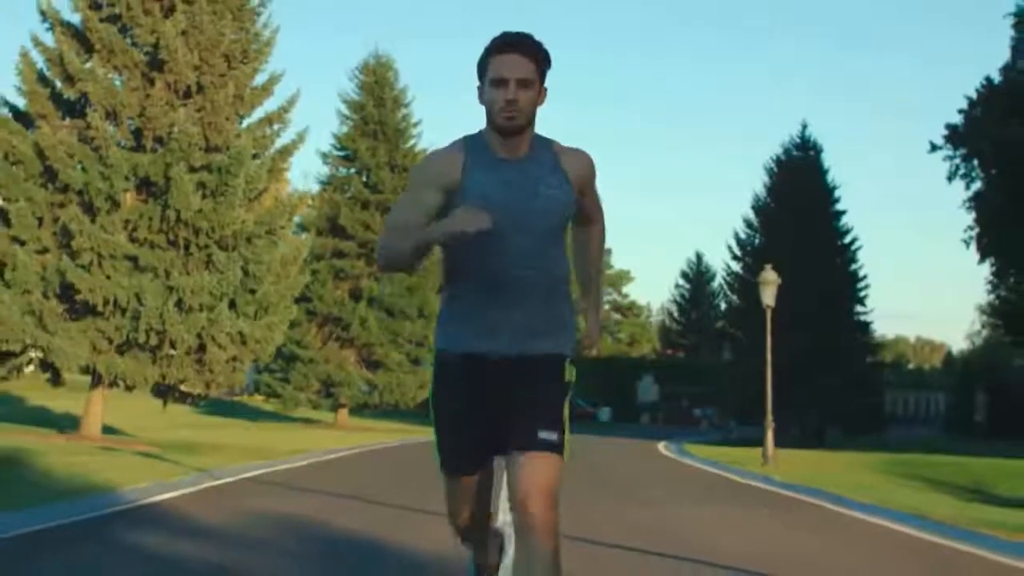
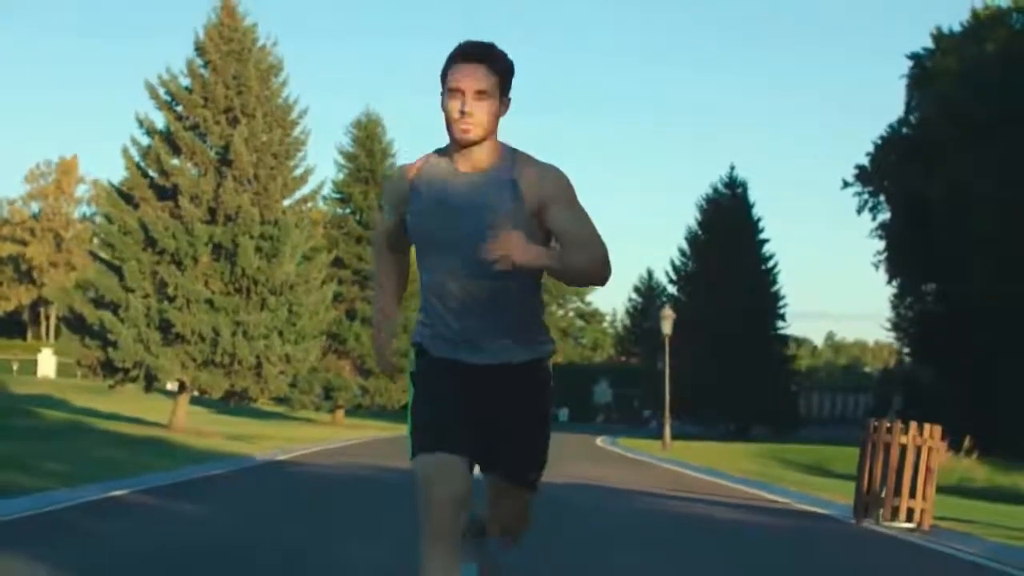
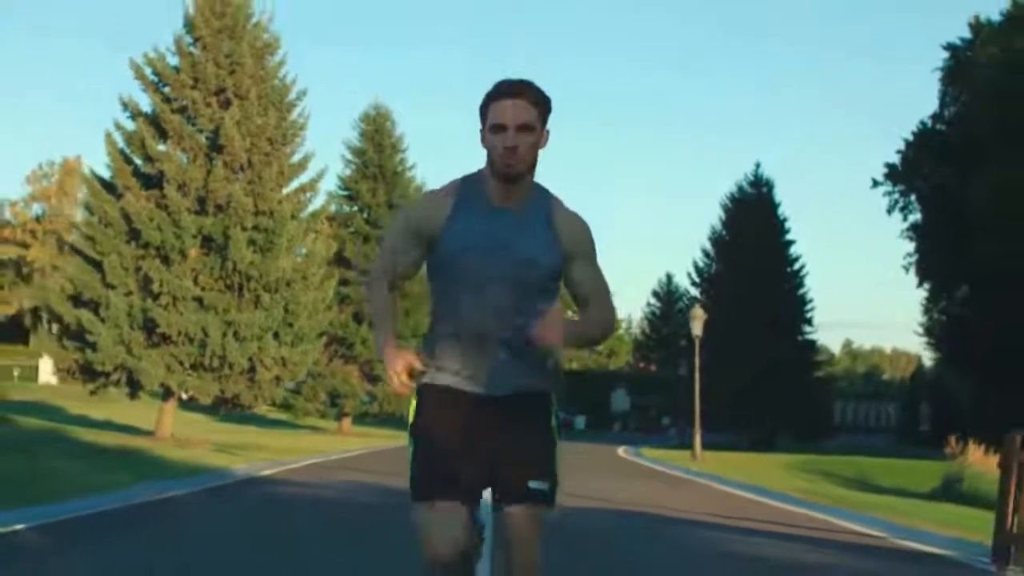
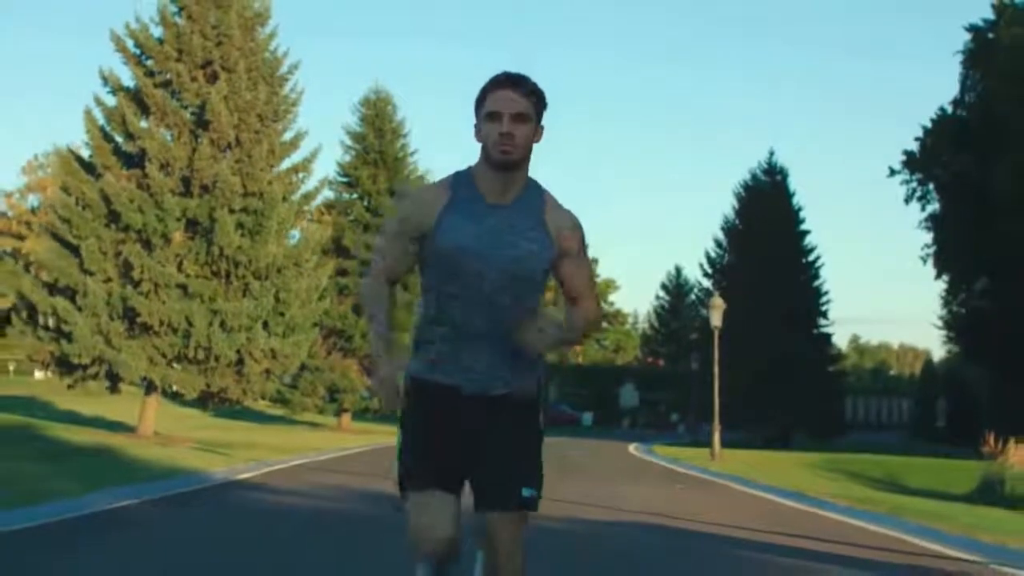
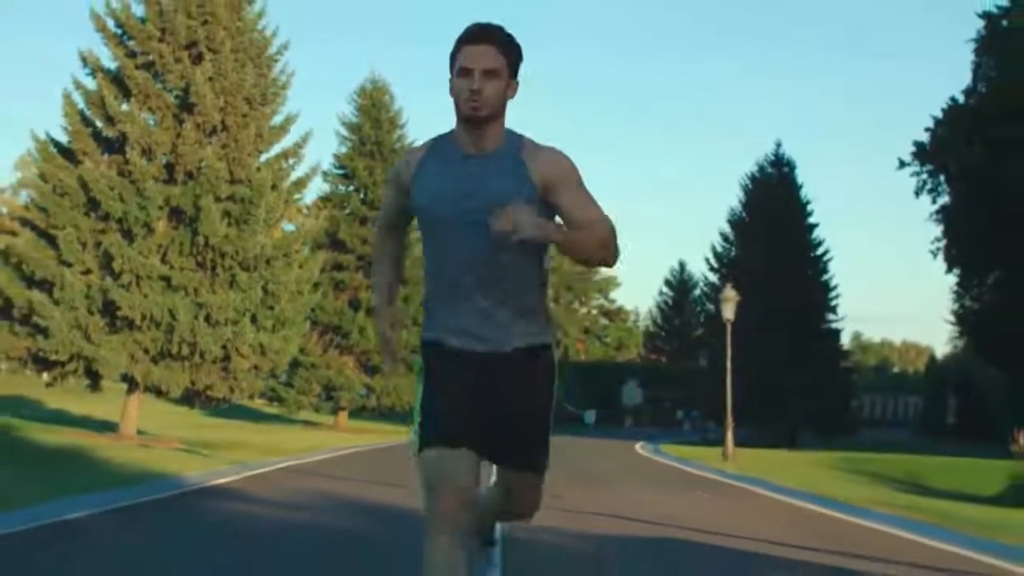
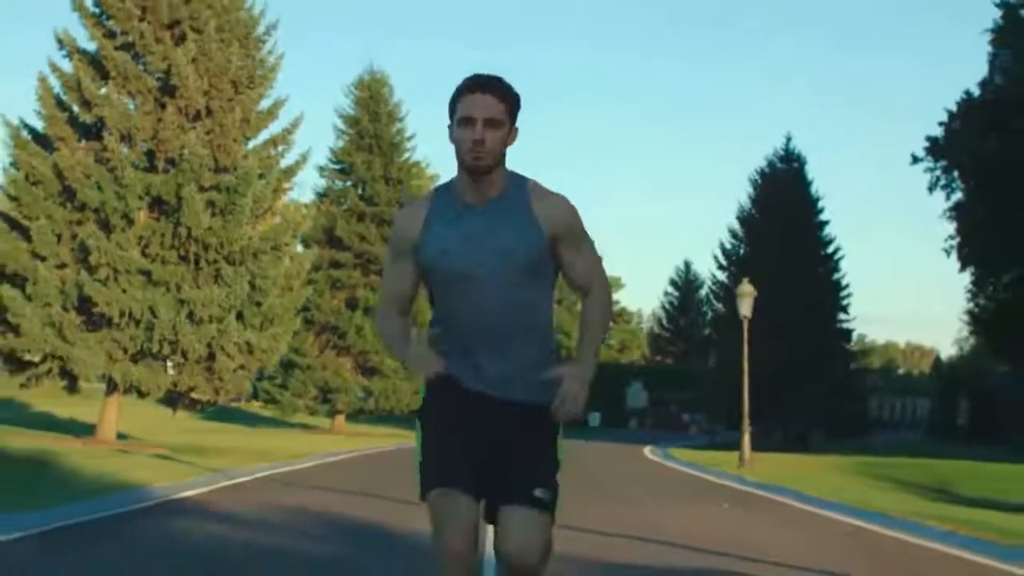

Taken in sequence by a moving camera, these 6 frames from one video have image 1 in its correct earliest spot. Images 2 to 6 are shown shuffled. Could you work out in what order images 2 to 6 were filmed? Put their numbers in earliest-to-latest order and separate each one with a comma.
6, 5, 4, 3, 2
